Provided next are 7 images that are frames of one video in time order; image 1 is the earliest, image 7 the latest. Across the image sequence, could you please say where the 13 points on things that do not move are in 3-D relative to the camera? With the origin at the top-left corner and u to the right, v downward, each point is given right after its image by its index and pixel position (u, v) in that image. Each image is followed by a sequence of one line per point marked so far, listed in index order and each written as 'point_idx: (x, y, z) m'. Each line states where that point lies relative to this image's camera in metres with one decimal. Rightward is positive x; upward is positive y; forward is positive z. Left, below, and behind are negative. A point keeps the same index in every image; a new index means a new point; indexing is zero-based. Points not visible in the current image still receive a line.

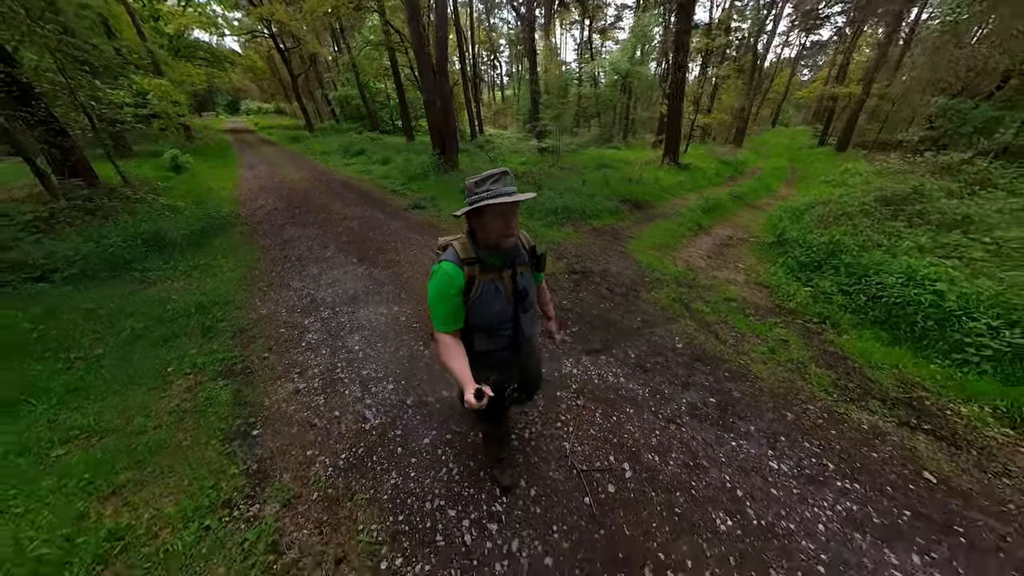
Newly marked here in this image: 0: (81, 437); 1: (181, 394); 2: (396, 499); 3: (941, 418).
0: (-4.3, -1.4, +3.4) m
1: (-3.8, -1.2, +4.0) m
2: (-1.0, -1.8, +3.0) m
3: (+4.8, -1.5, +3.8) m
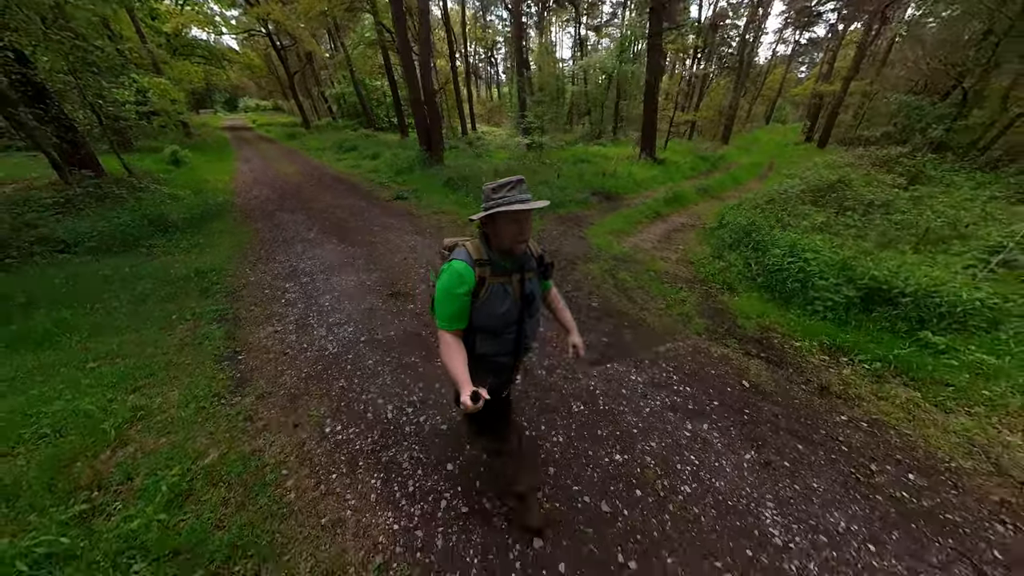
0: (-5.3, -0.8, +4.5) m
1: (-4.8, -0.6, +5.0) m
2: (-2.0, -1.2, +4.0) m
3: (+3.8, -0.9, +4.9) m
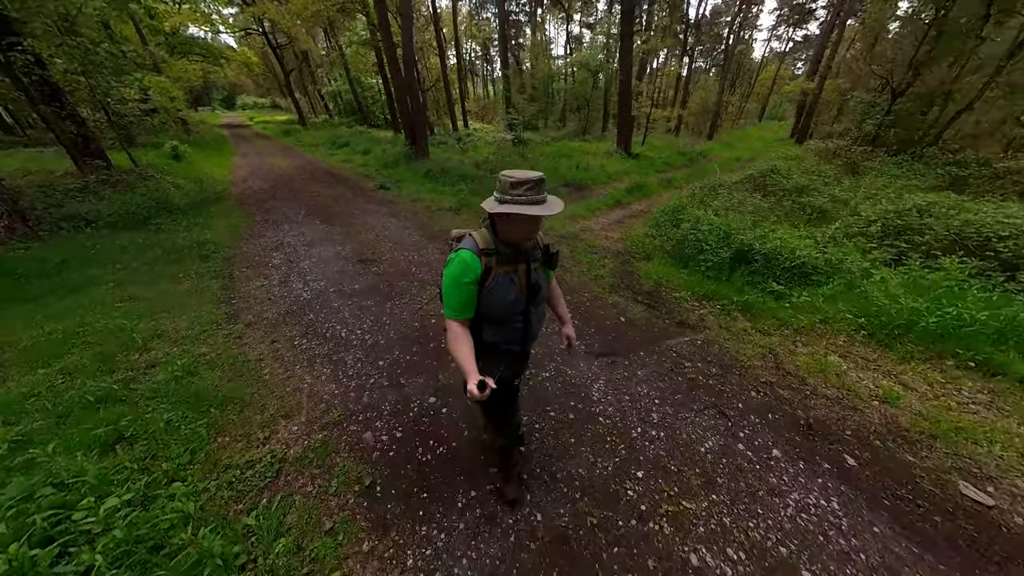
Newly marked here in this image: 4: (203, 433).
0: (-6.4, -0.1, +5.7) m
1: (-5.9, +0.1, +6.3) m
2: (-3.1, -0.5, +5.3) m
3: (+2.7, -0.2, +6.2) m
4: (-3.0, -1.4, +3.4) m
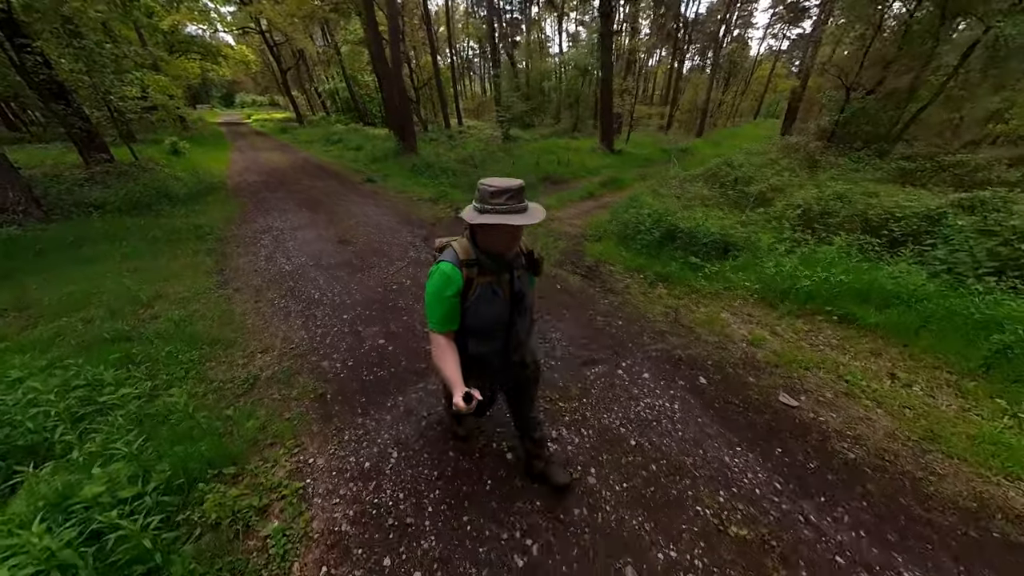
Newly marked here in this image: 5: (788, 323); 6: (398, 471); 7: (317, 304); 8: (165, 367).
0: (-7.3, +0.4, +6.6) m
1: (-6.8, +0.6, +7.2) m
2: (-4.0, 0.0, +6.2) m
3: (+1.8, +0.4, +7.1) m
4: (-3.9, -0.9, +4.3) m
5: (+4.3, -0.5, +5.3) m
6: (-1.0, -1.6, +3.1) m
7: (-3.2, -0.3, +5.7) m
8: (-4.1, -0.9, +4.0) m
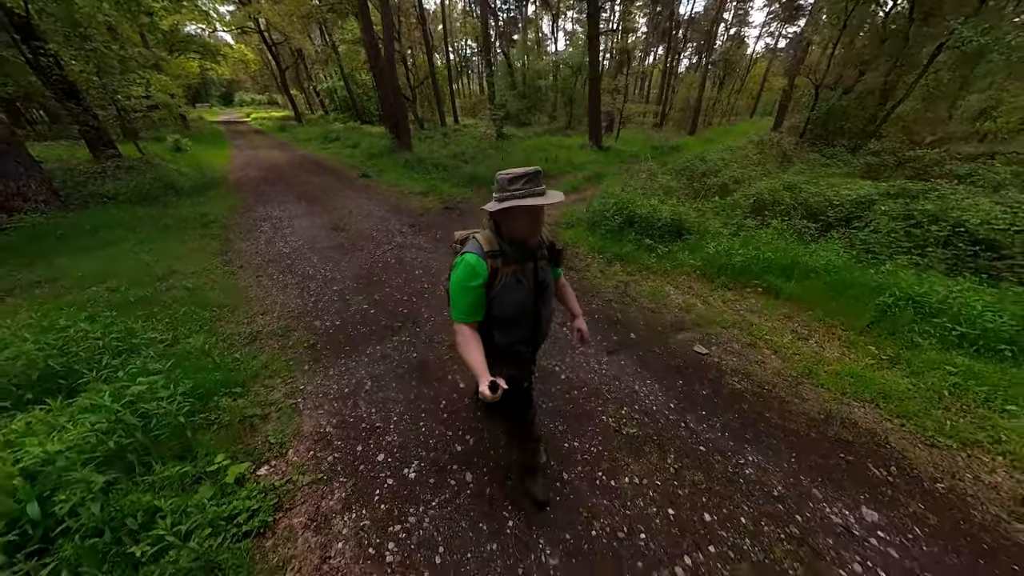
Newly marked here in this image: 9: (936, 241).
0: (-7.9, +0.8, +7.4) m
1: (-7.4, +1.0, +8.0) m
2: (-4.6, +0.5, +7.0) m
3: (+1.2, +0.8, +7.9) m
4: (-4.5, -0.4, +5.1) m
5: (+3.7, -0.1, +6.1) m
6: (-1.6, -1.2, +3.9) m
7: (-3.8, +0.2, +6.5) m
8: (-4.7, -0.5, +4.8) m
9: (+7.8, +0.8, +6.0) m
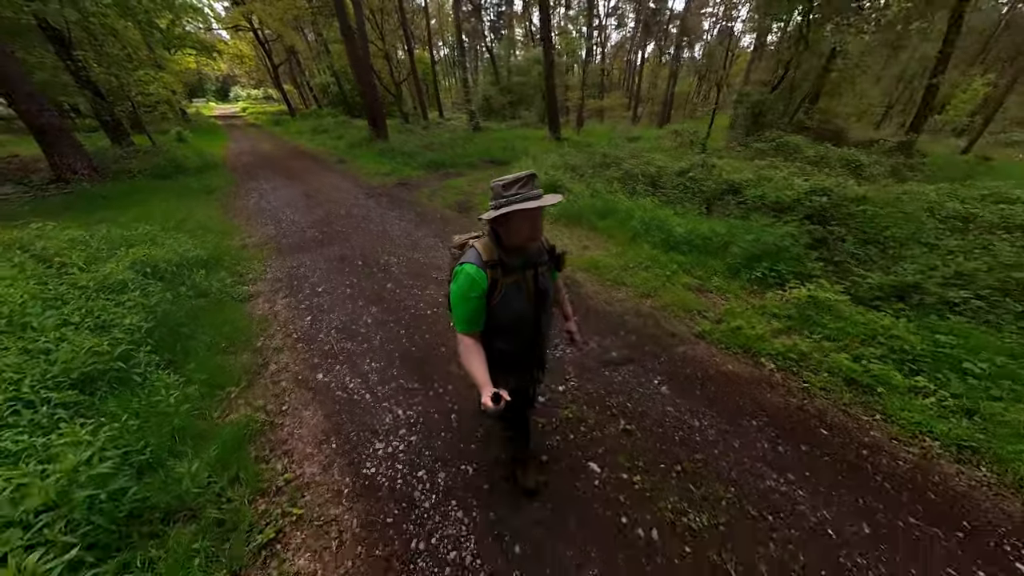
0: (-10.3, +2.5, +10.3) m
1: (-9.9, +2.7, +10.9) m
2: (-7.1, +2.1, +9.9) m
3: (-1.3, +2.5, +10.8) m
4: (-7.0, +1.2, +8.1) m
5: (+1.2, +1.6, +9.1) m
6: (-4.1, +0.4, +6.8) m
7: (-6.3, +1.8, +9.5) m
8: (-7.1, +1.1, +7.8) m
9: (+5.3, +2.5, +9.0) m
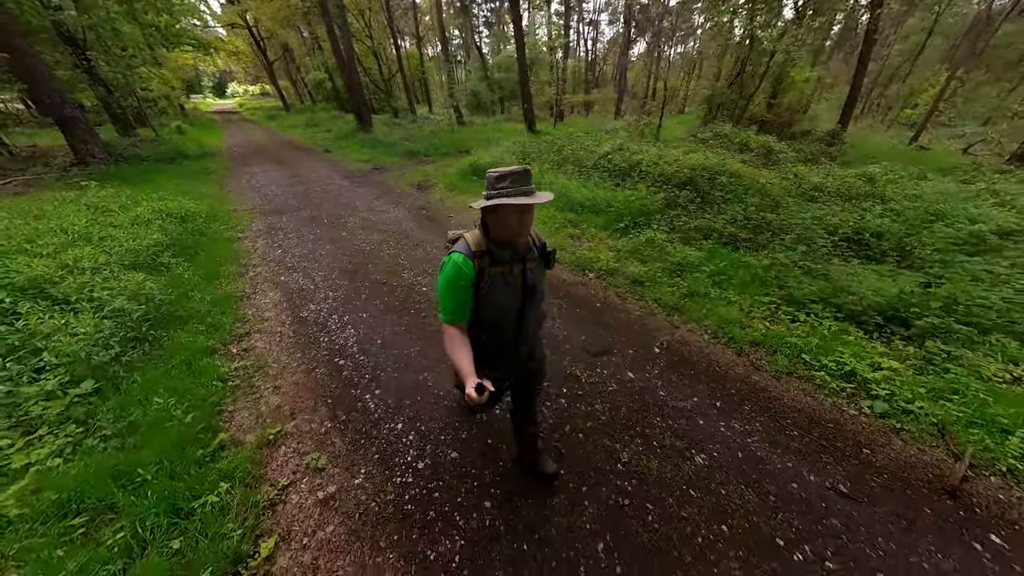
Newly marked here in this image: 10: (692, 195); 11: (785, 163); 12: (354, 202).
0: (-12.1, +3.7, +12.3) m
1: (-11.7, +4.0, +12.9) m
2: (-8.9, +3.3, +11.9) m
3: (-3.1, +3.7, +12.8) m
4: (-8.8, +2.4, +10.0) m
5: (-0.6, +2.8, +11.1) m
6: (-5.9, +1.7, +8.8) m
7: (-8.1, +3.1, +11.4) m
8: (-8.9, +2.4, +9.8) m
9: (+3.5, +3.8, +11.0) m
10: (+4.6, +2.4, +8.8) m
11: (+10.6, +4.9, +13.4) m
12: (-4.8, +2.6, +10.5) m
